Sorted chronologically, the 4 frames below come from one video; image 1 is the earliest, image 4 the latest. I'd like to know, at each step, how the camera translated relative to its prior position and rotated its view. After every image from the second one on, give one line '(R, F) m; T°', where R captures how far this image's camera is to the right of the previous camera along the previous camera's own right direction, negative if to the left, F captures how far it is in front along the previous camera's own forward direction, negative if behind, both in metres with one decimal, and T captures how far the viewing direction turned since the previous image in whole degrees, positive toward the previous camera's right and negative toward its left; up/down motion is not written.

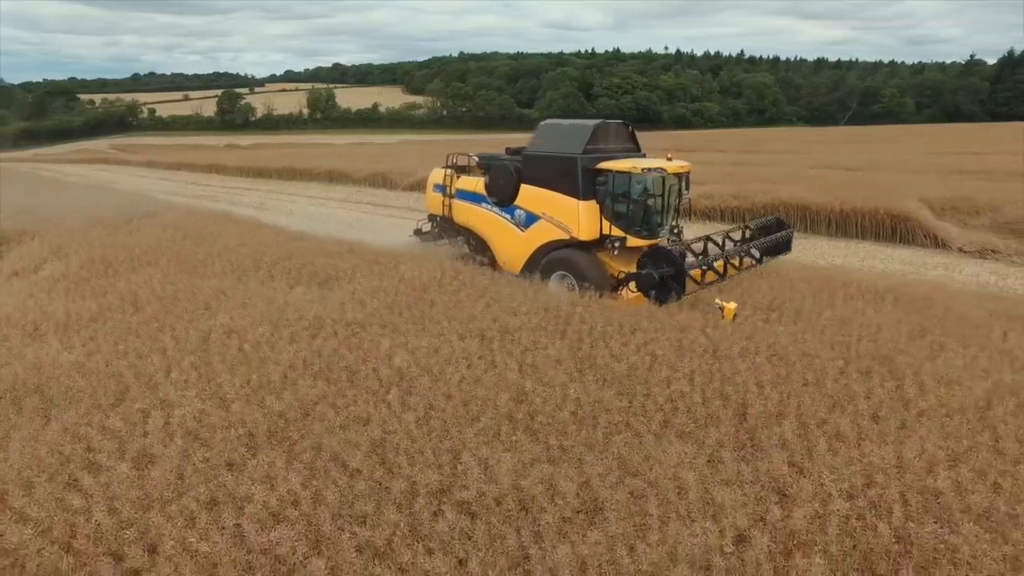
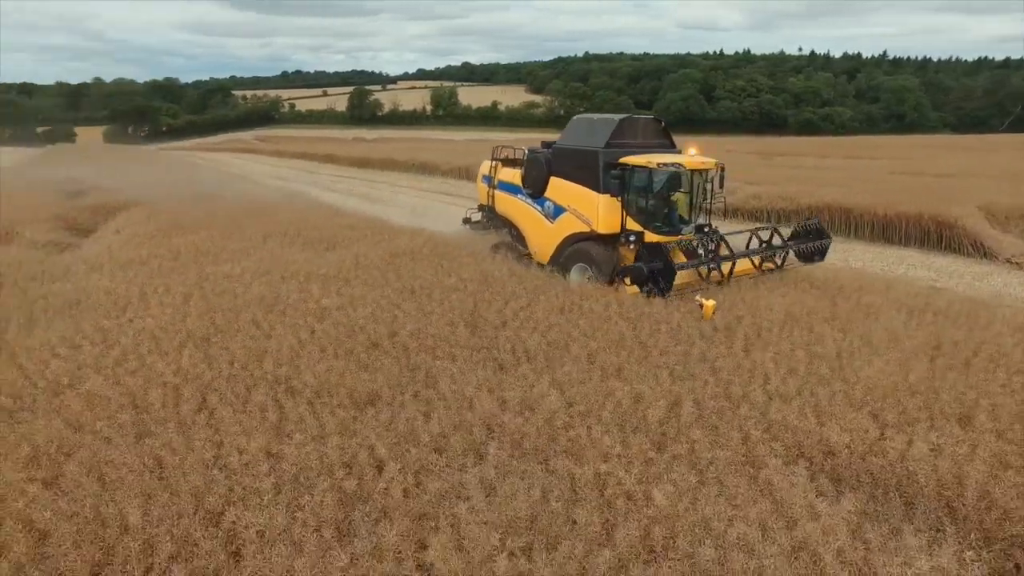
(+2.3, -0.9) m; -11°
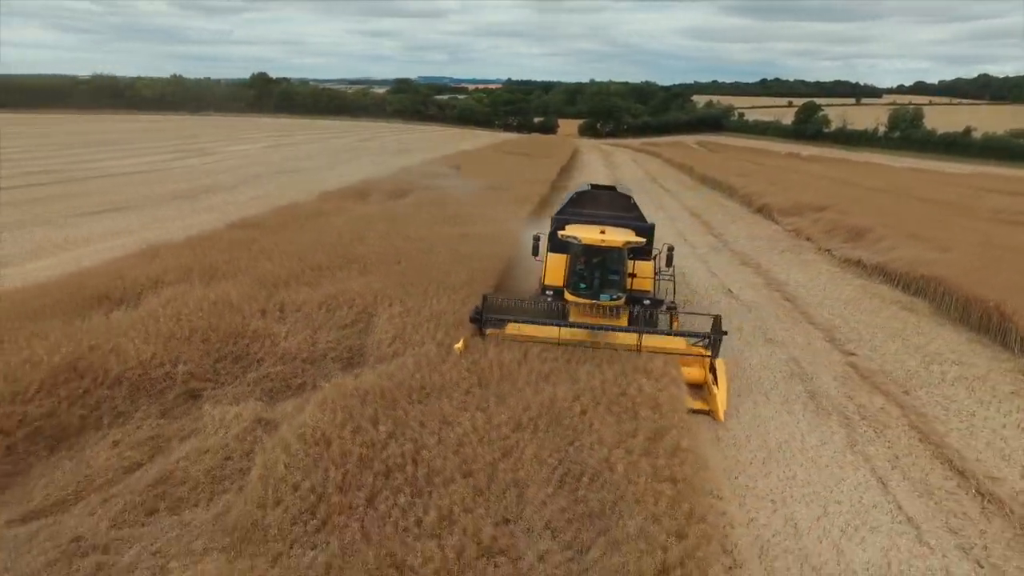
(+10.6, -3.1) m; -39°
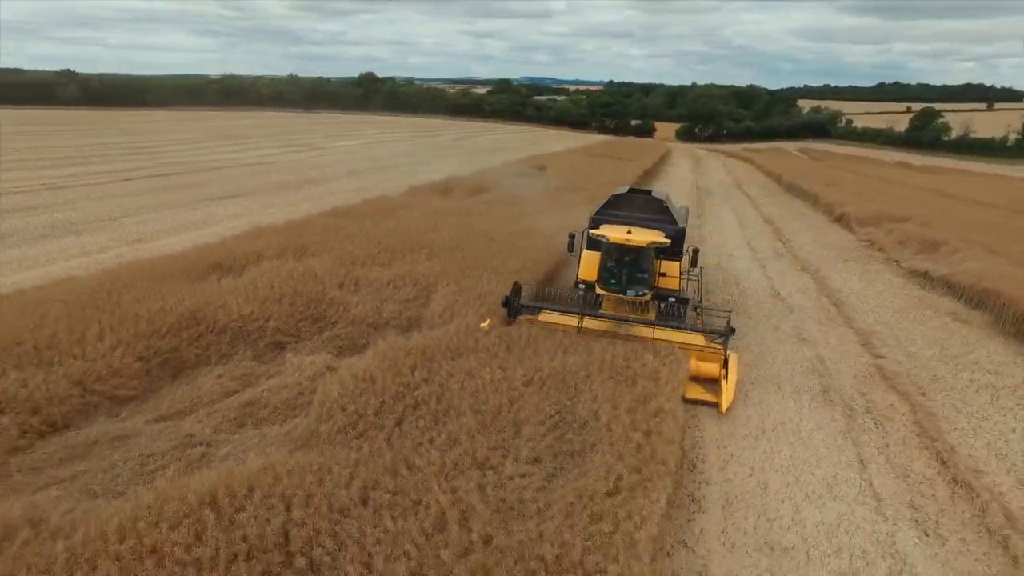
(+1.0, -1.5) m; -8°
